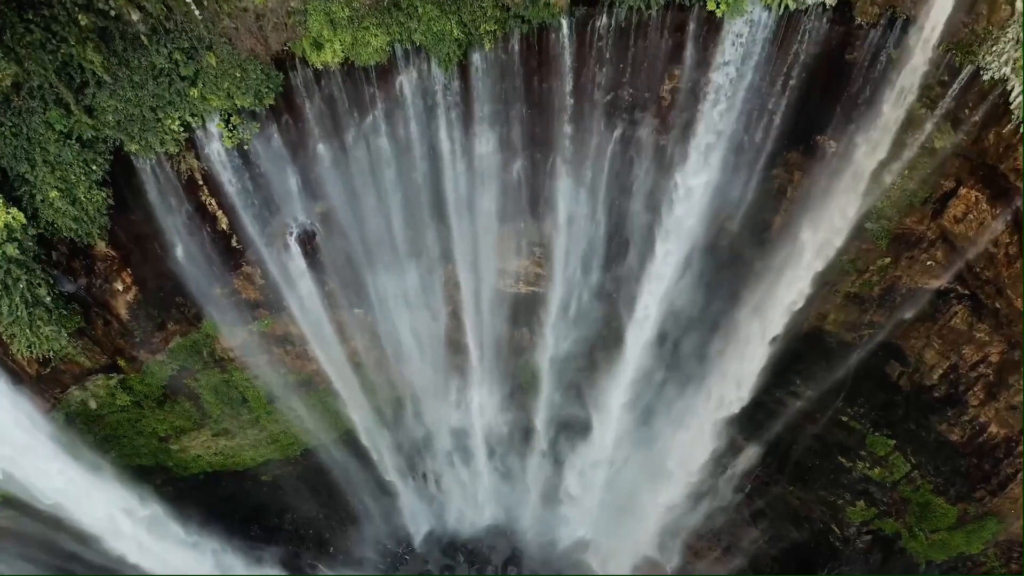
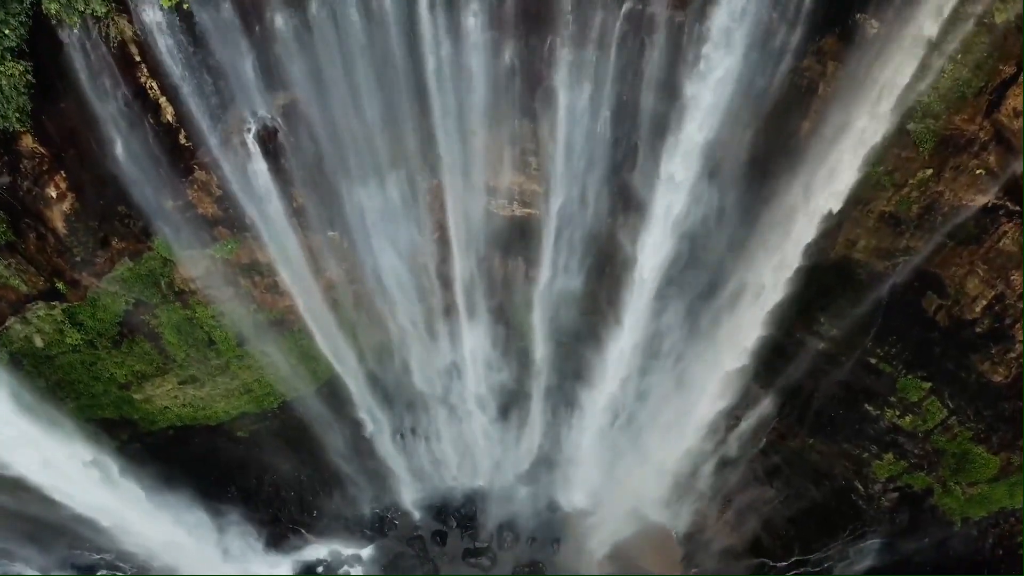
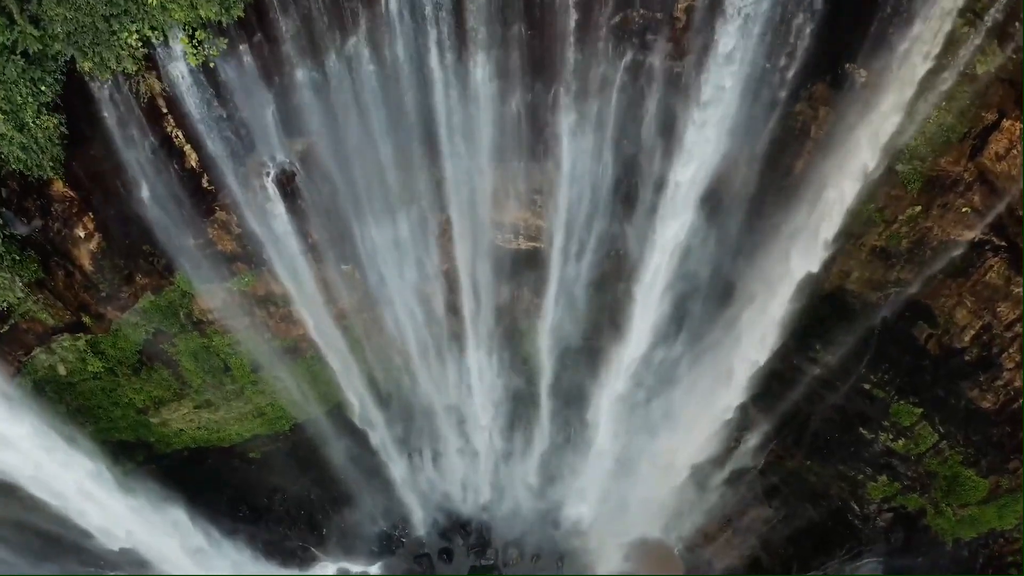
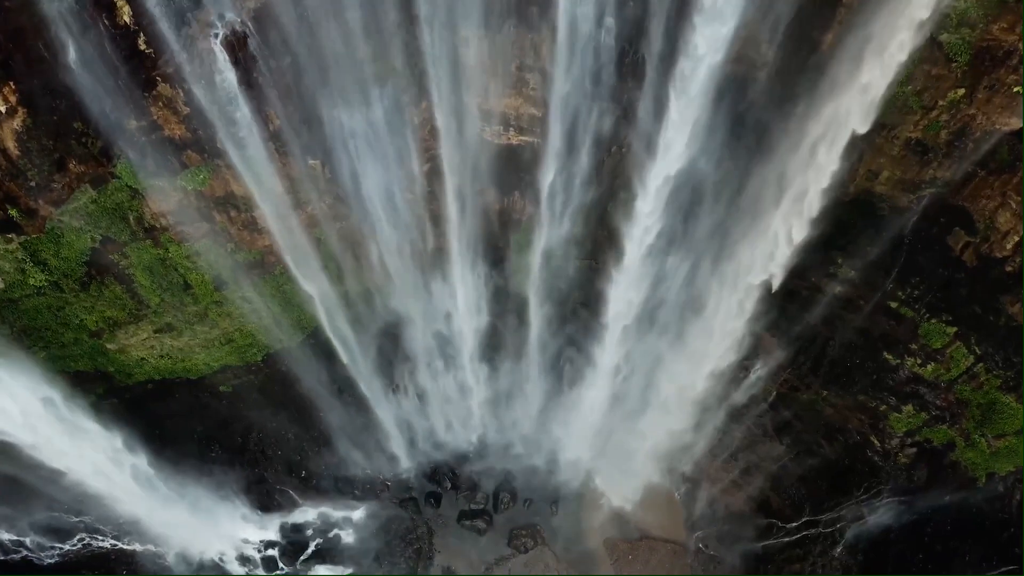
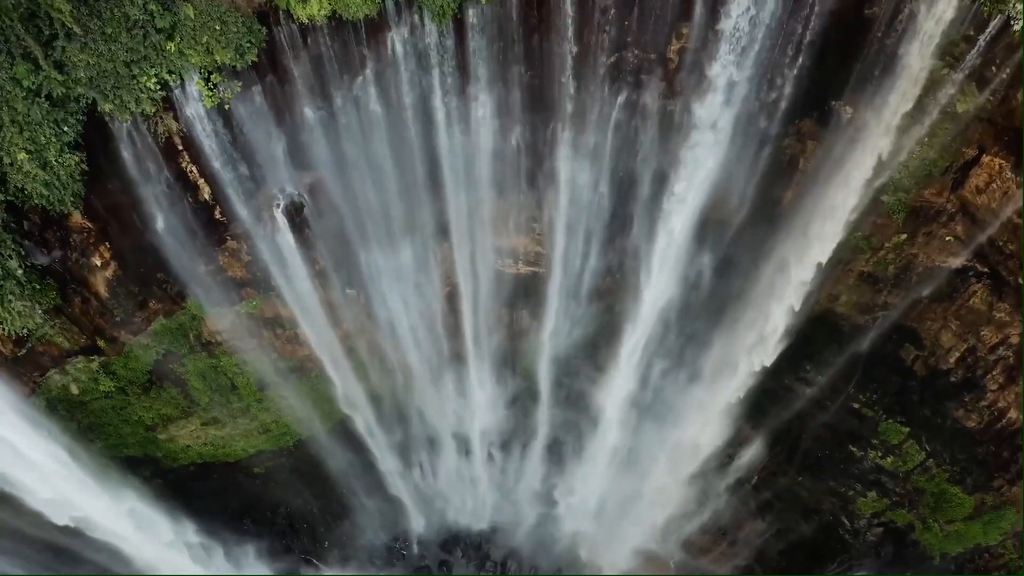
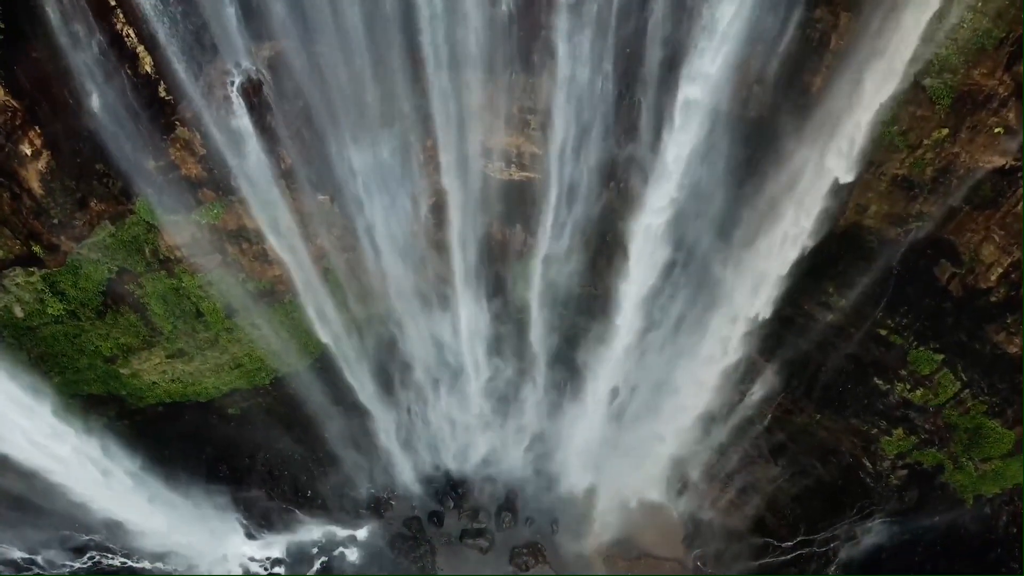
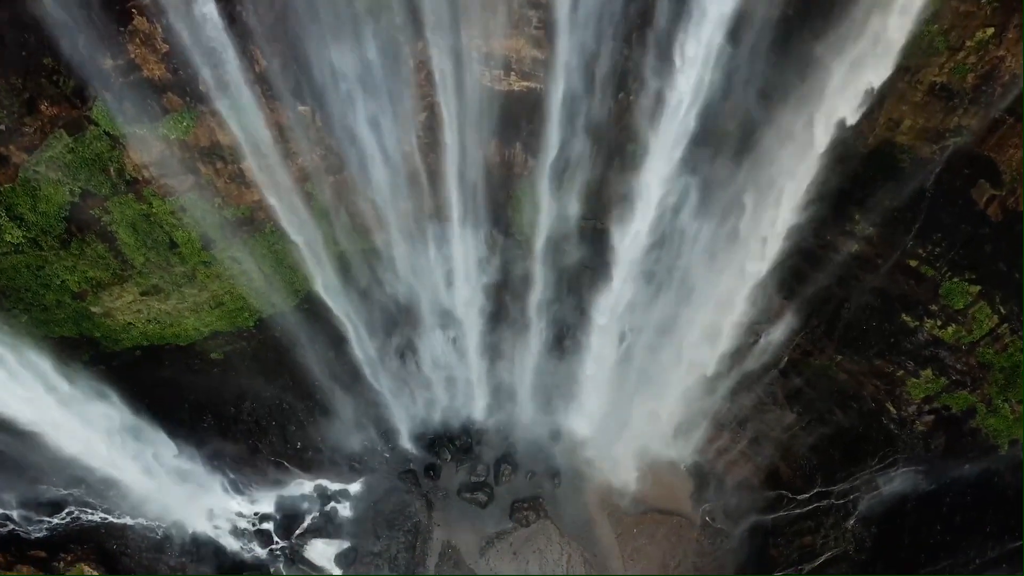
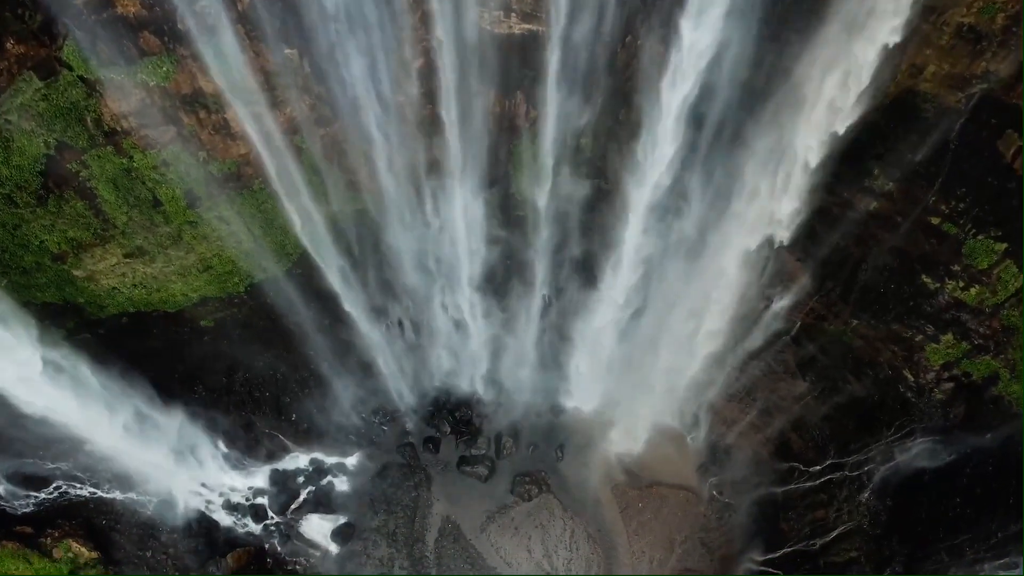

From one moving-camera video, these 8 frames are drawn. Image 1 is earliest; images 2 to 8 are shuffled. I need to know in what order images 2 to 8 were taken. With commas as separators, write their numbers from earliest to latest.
5, 3, 2, 6, 4, 7, 8
